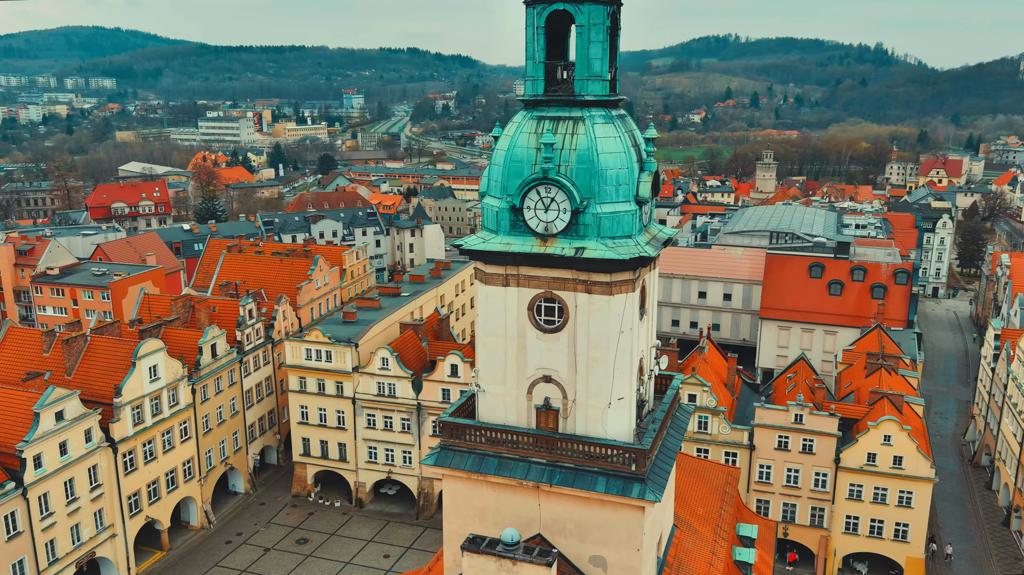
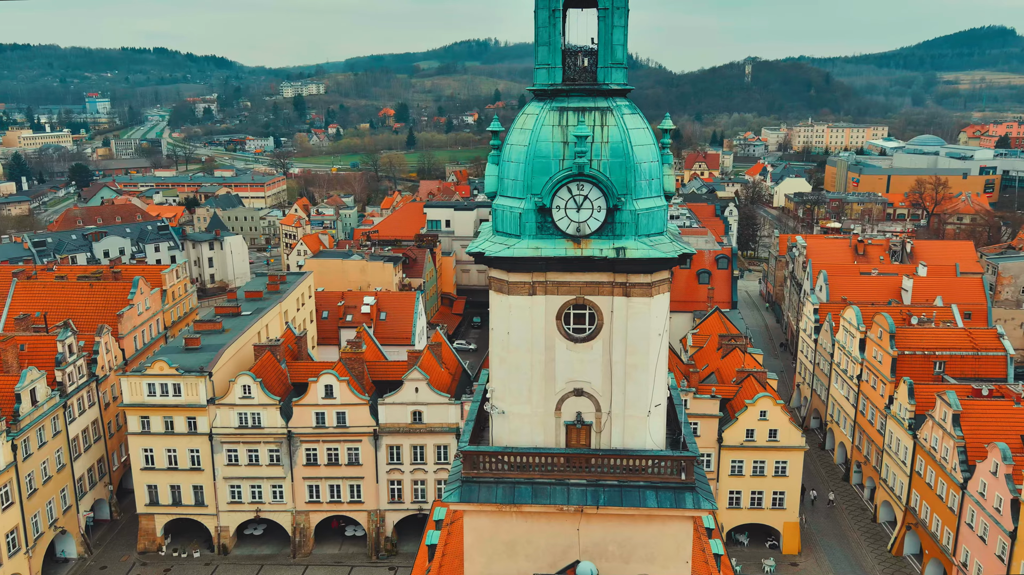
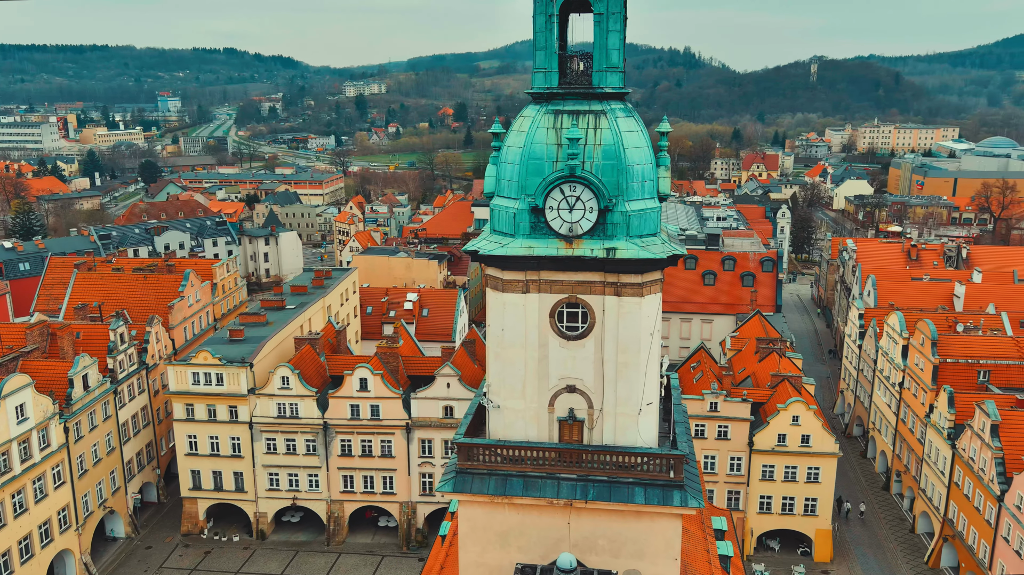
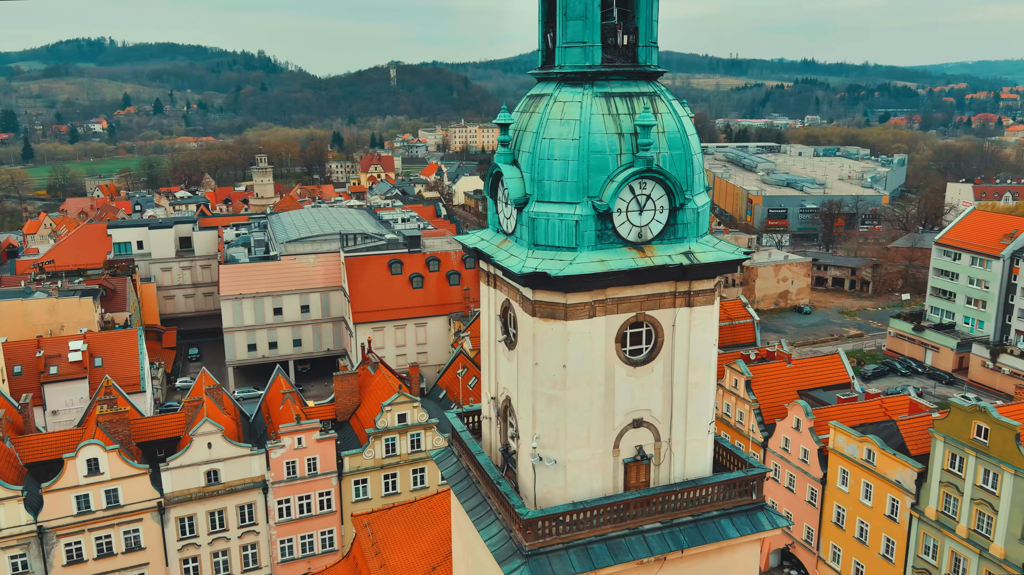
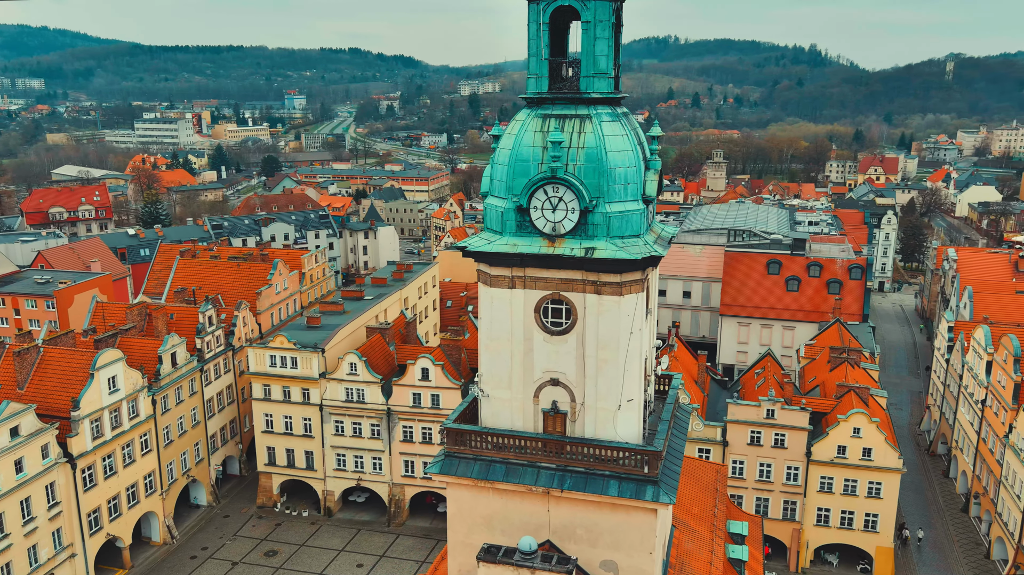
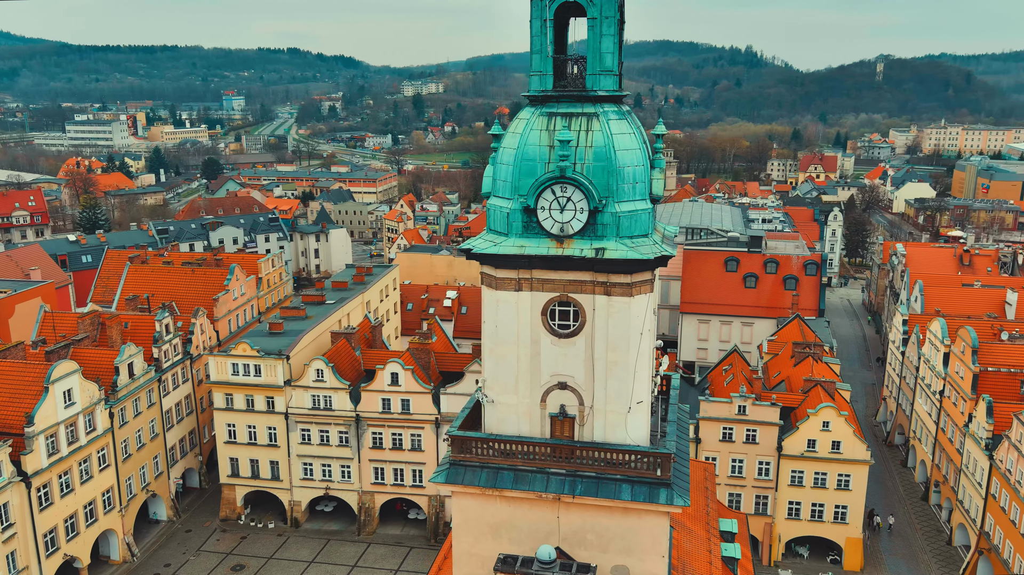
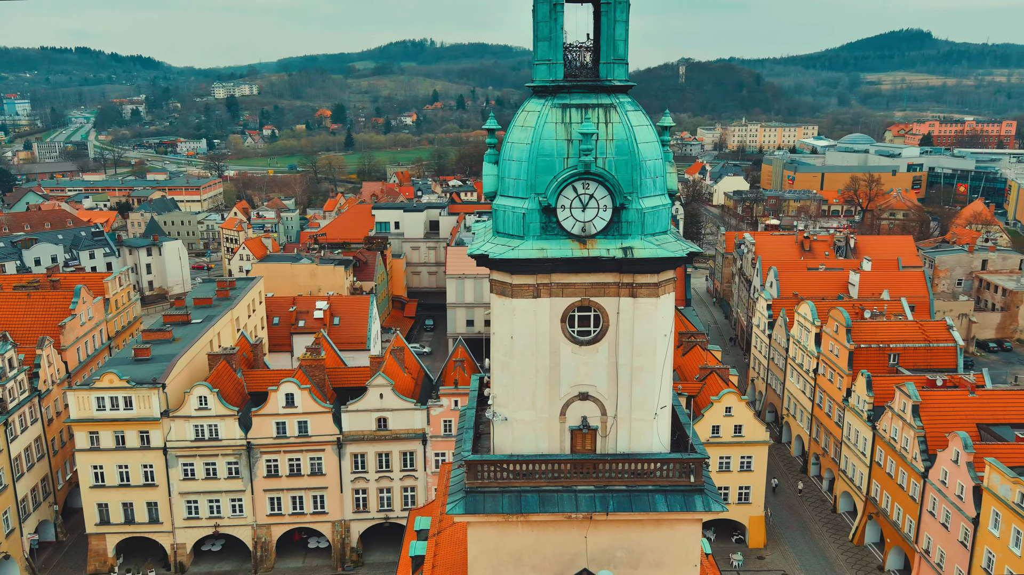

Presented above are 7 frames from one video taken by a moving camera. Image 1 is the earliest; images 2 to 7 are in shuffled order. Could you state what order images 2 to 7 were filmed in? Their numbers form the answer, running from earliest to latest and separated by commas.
5, 6, 3, 2, 7, 4
